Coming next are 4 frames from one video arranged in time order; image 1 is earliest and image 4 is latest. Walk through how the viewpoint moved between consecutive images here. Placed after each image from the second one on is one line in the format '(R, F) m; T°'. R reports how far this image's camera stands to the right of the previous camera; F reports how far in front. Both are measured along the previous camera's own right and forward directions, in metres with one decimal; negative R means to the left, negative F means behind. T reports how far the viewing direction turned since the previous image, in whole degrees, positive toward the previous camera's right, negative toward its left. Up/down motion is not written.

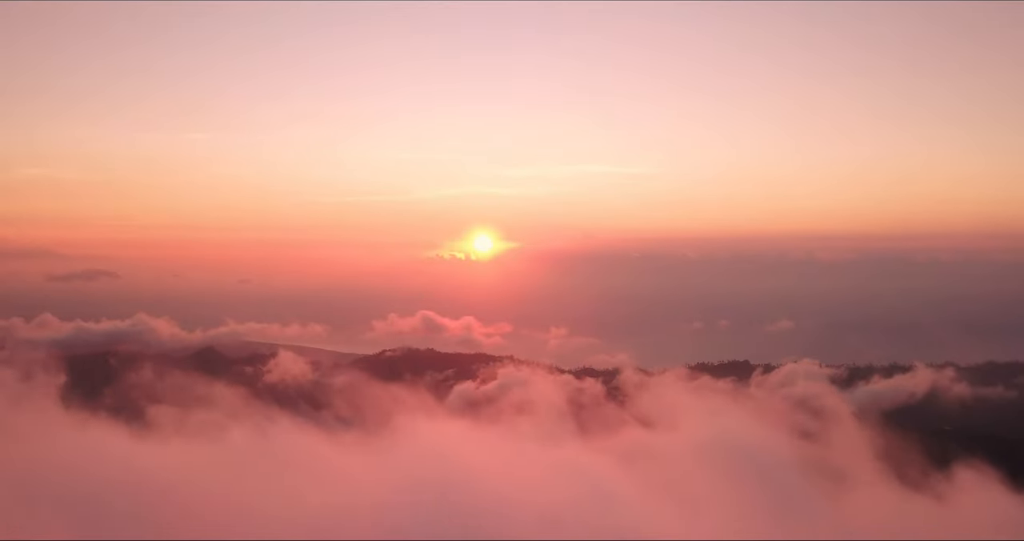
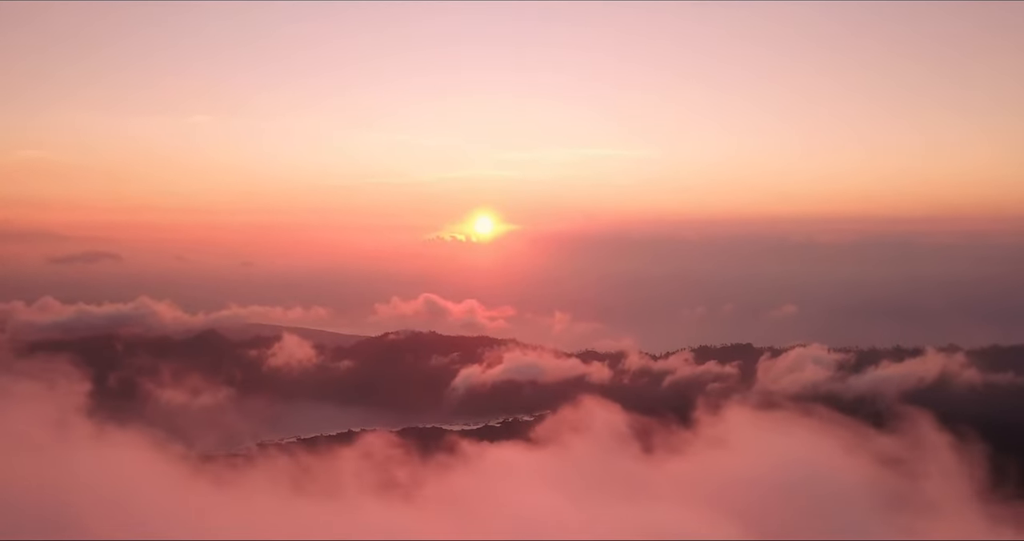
(-0.6, +1.1) m; 0°
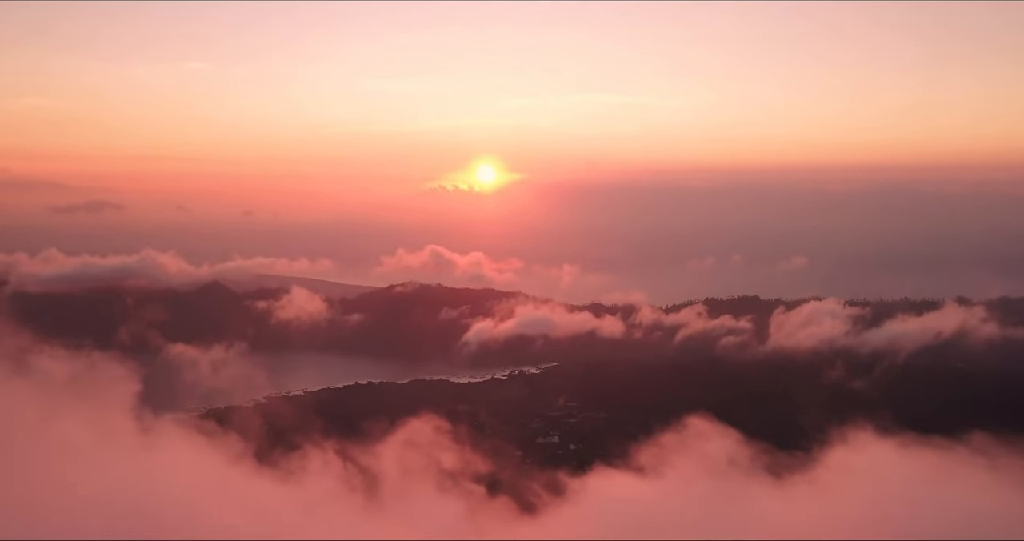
(-1.2, +1.9) m; 0°
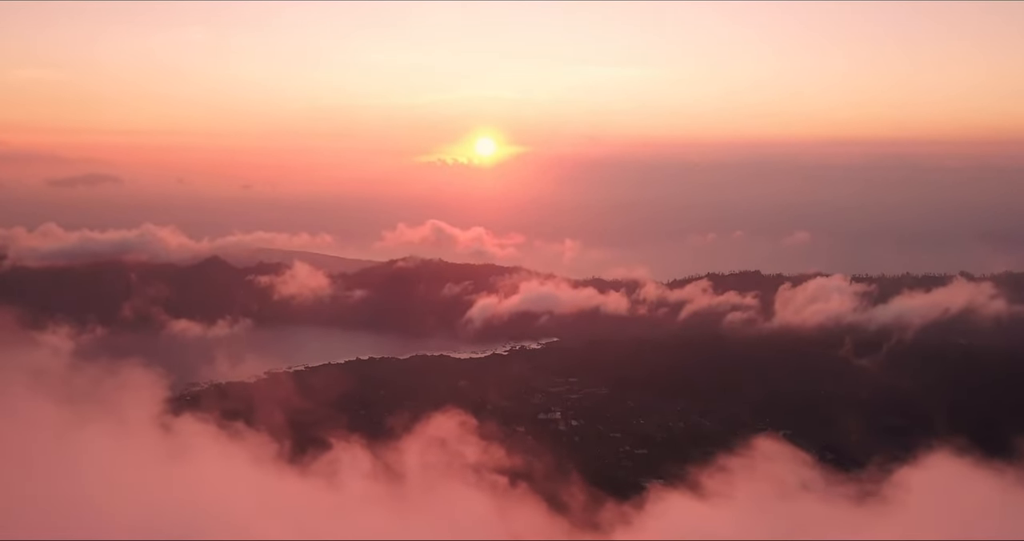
(-0.6, +1.0) m; 0°
